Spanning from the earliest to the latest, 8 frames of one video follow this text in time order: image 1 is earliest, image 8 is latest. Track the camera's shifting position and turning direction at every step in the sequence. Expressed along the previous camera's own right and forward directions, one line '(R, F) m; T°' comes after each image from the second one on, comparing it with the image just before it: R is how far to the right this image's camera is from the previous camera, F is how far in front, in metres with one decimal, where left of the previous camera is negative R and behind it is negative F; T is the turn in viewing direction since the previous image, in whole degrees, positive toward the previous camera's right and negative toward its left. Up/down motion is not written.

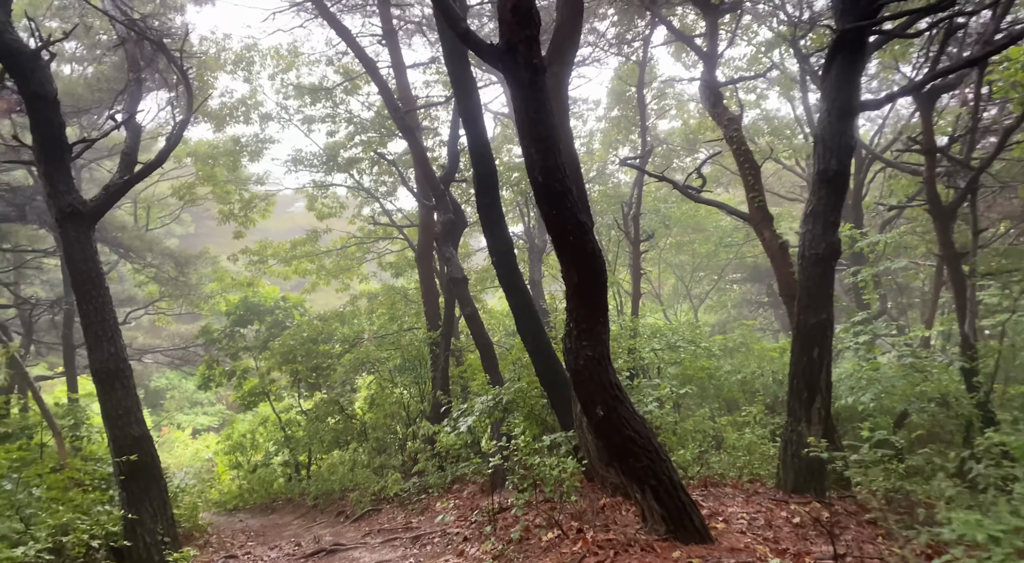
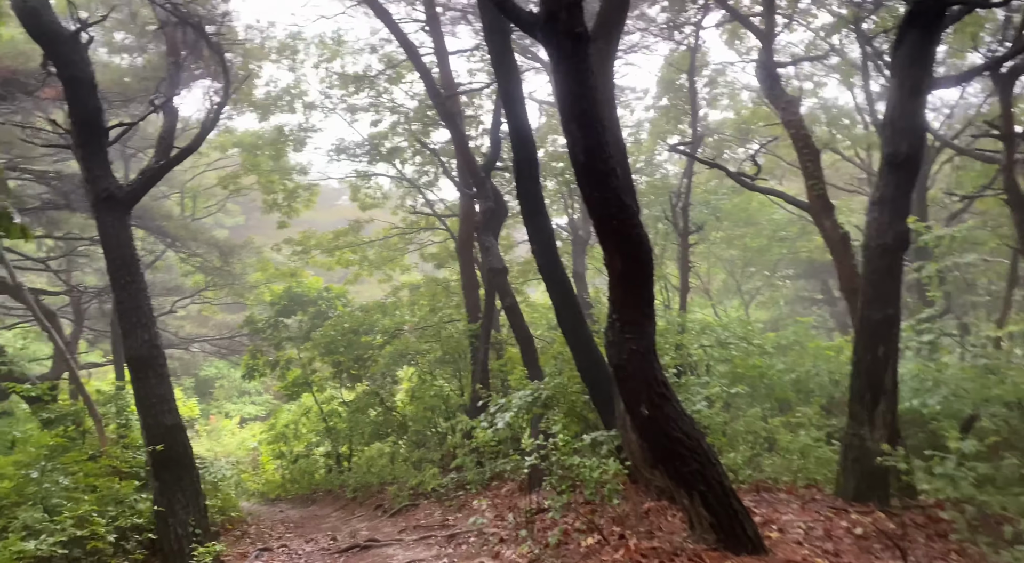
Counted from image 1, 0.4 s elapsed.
(0.0, +0.3) m; -3°
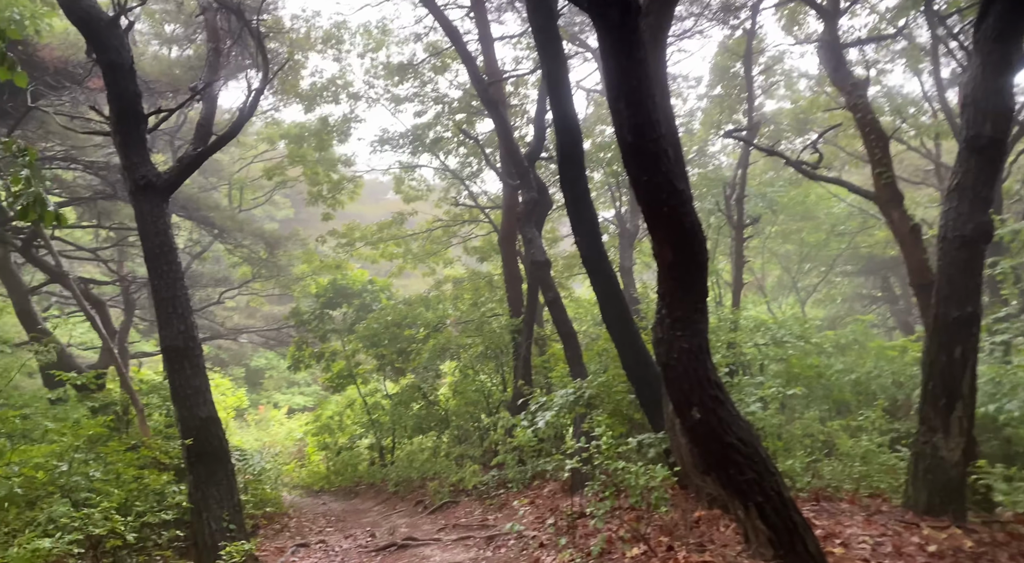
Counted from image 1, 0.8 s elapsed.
(0.0, +0.3) m; -4°
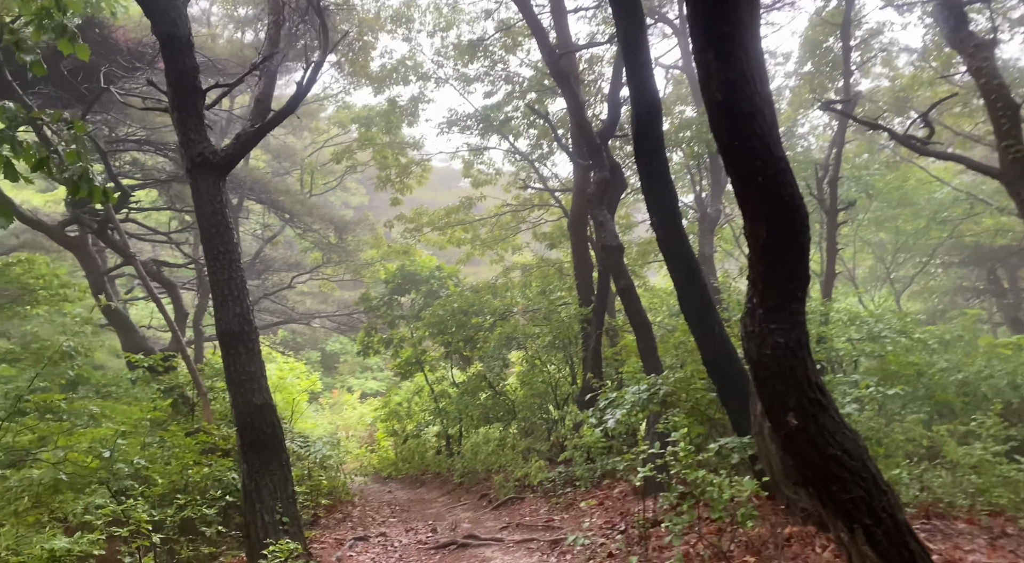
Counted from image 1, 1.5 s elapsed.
(0.0, +0.5) m; -6°
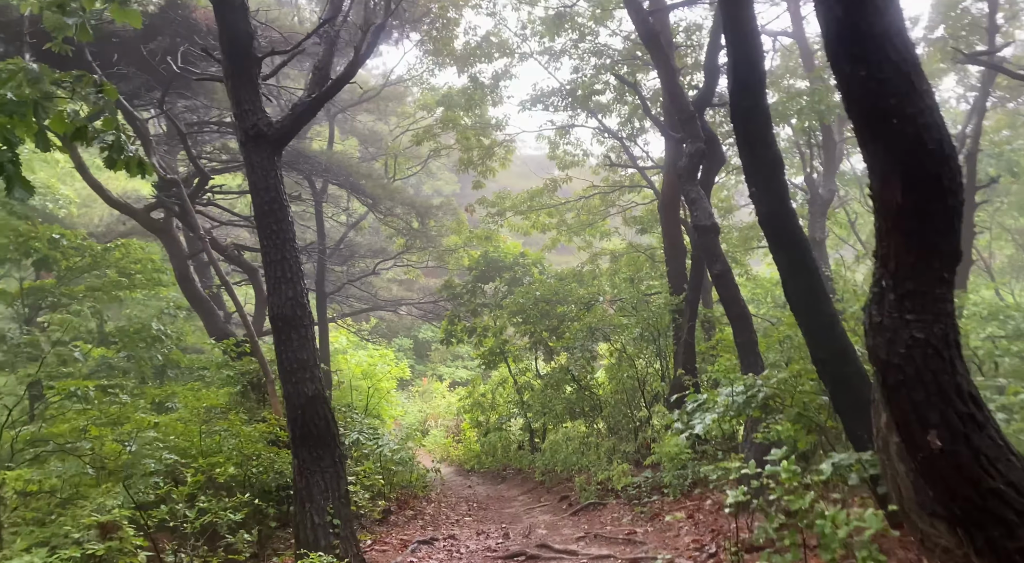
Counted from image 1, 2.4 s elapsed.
(+0.2, +0.8) m; -7°
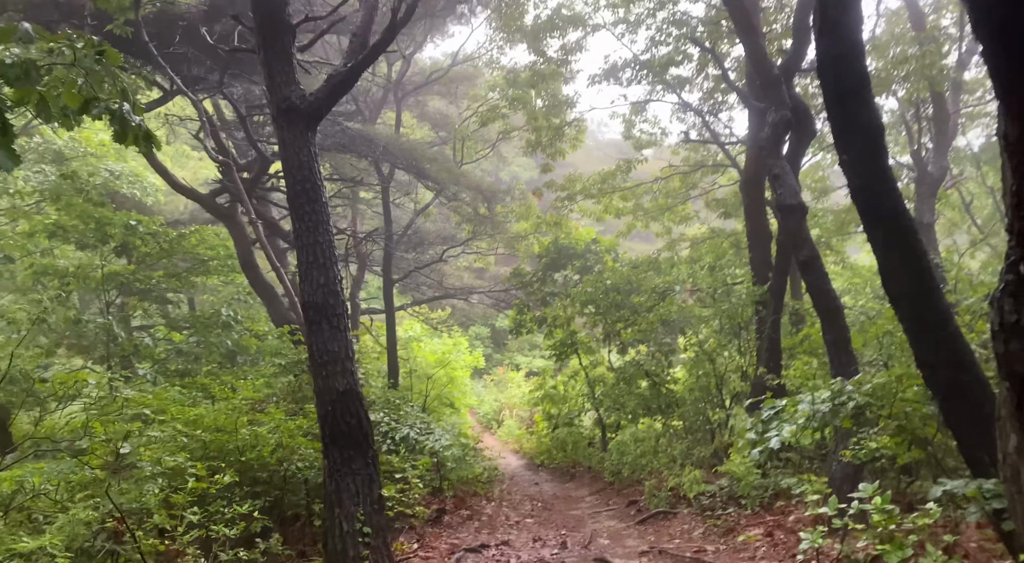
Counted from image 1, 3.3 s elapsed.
(+0.3, +0.7) m; -6°
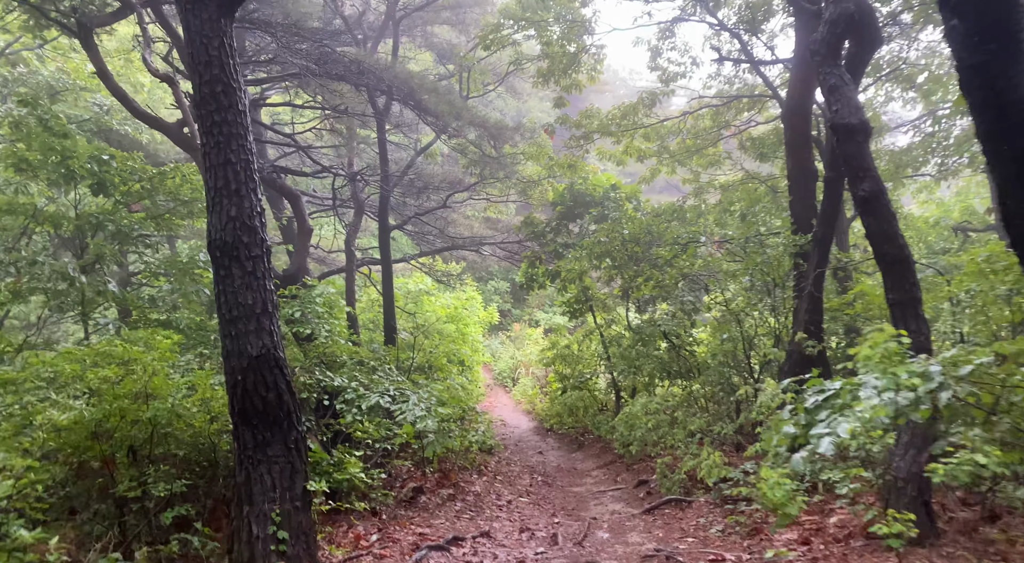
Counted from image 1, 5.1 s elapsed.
(+0.4, +1.4) m; -2°
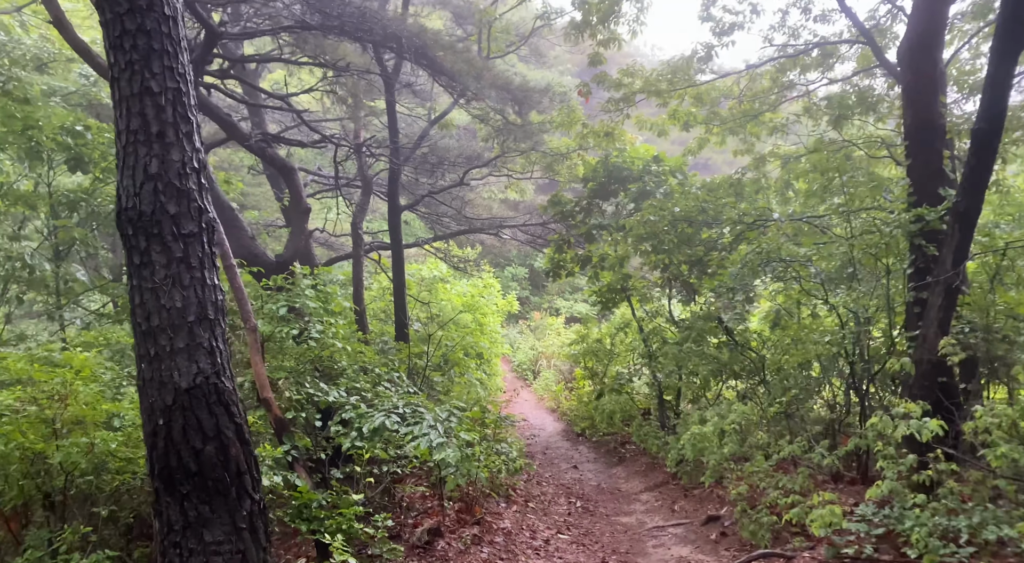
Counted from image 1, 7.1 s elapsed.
(-0.2, +1.6) m; -1°
